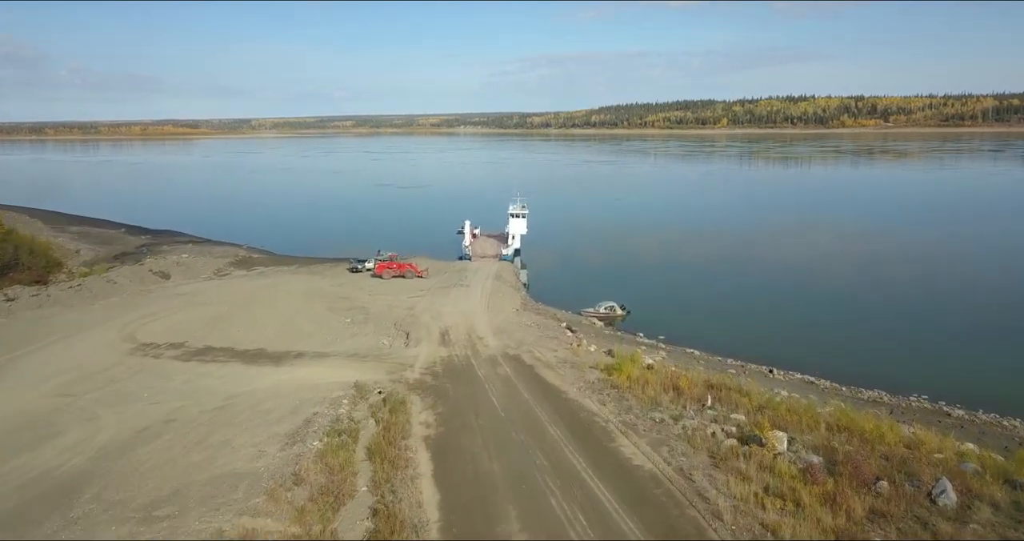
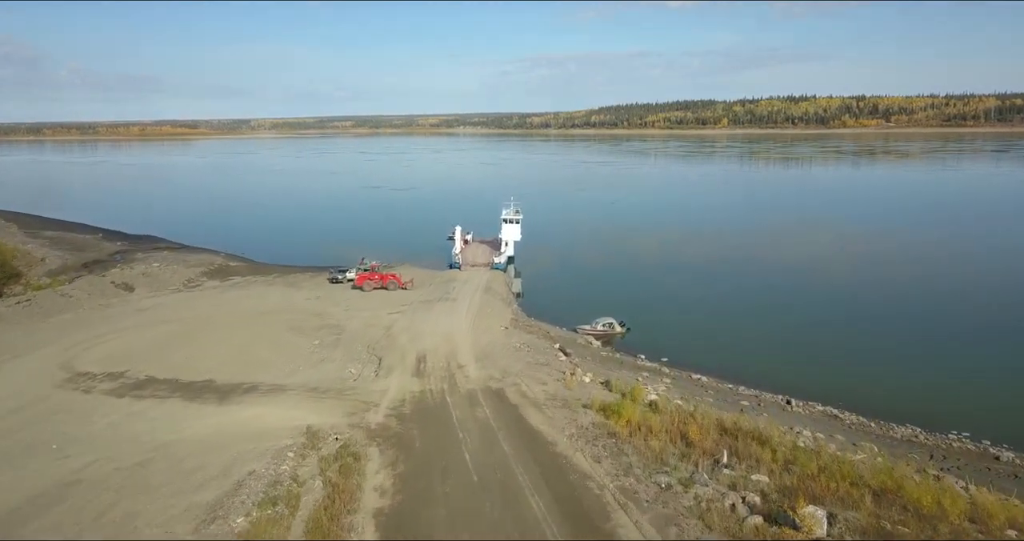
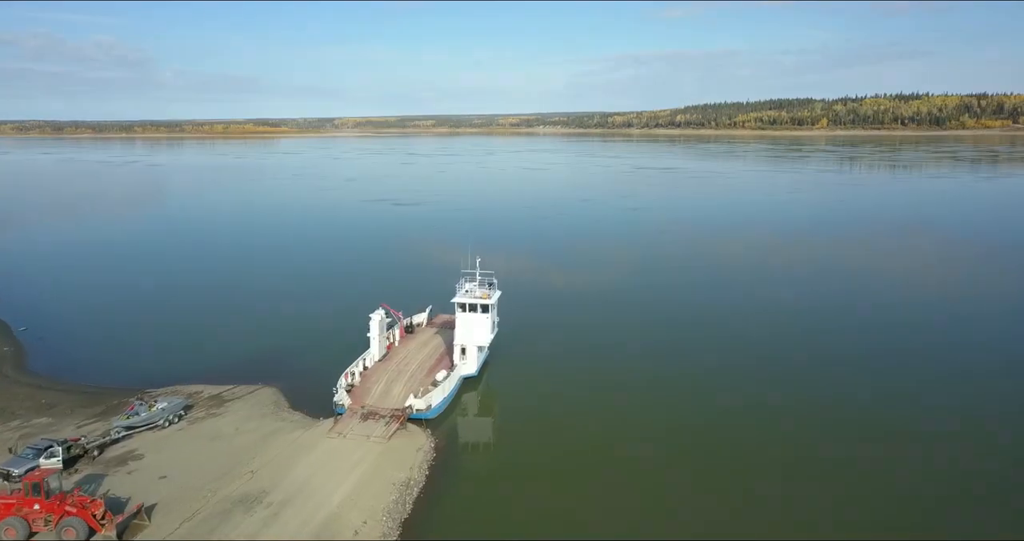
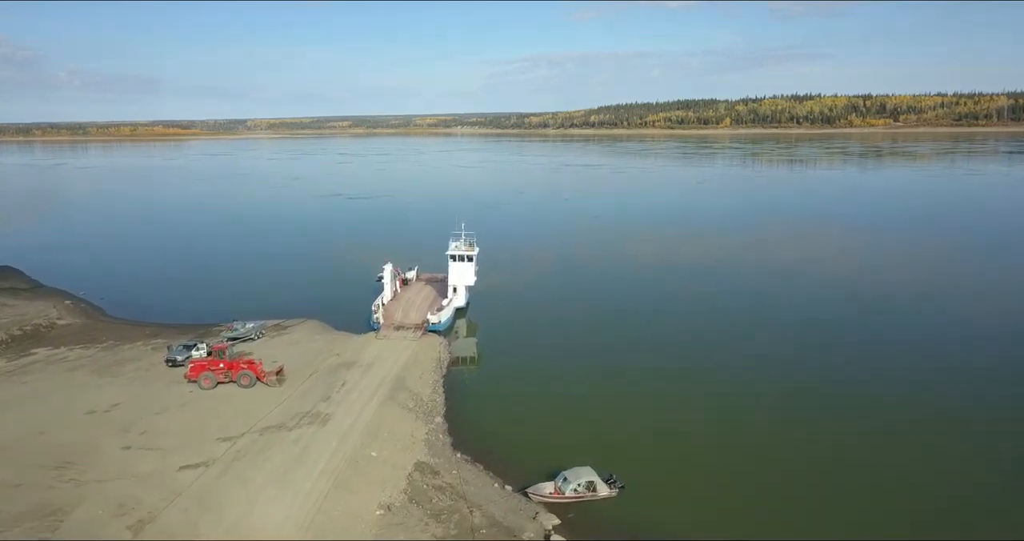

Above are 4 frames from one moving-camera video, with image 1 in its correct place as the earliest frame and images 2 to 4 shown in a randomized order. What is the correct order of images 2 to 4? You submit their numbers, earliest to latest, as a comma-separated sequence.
2, 4, 3
